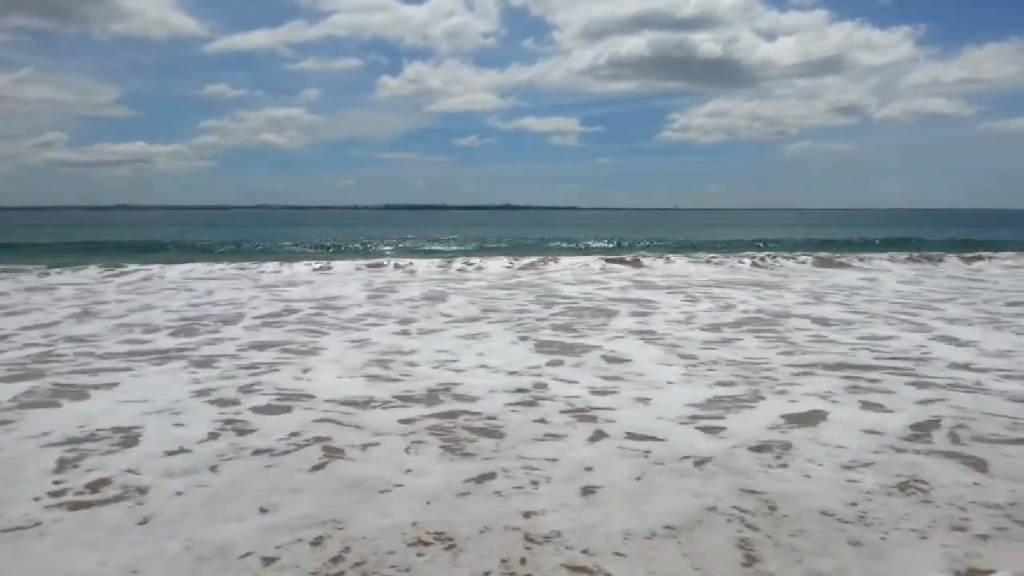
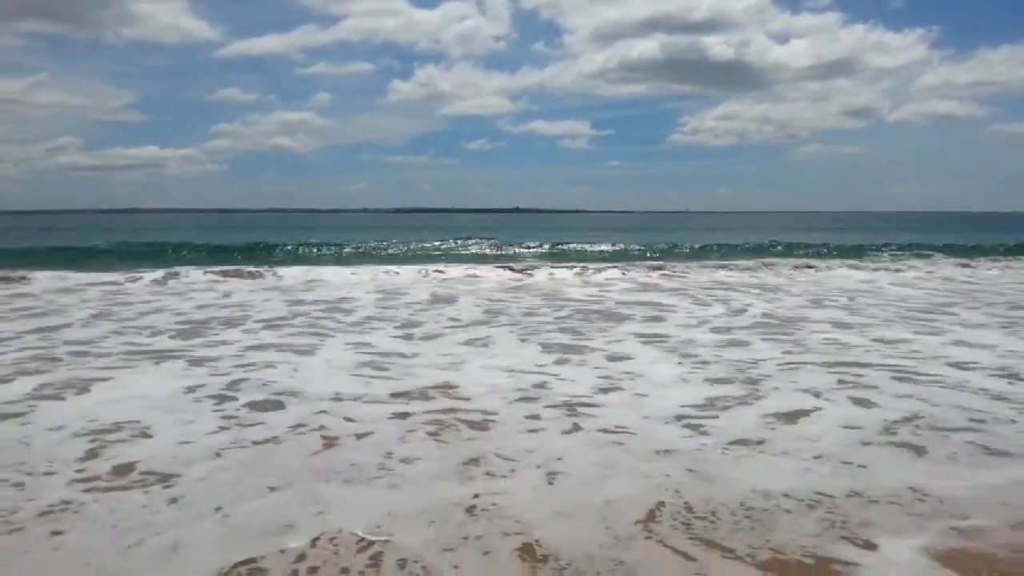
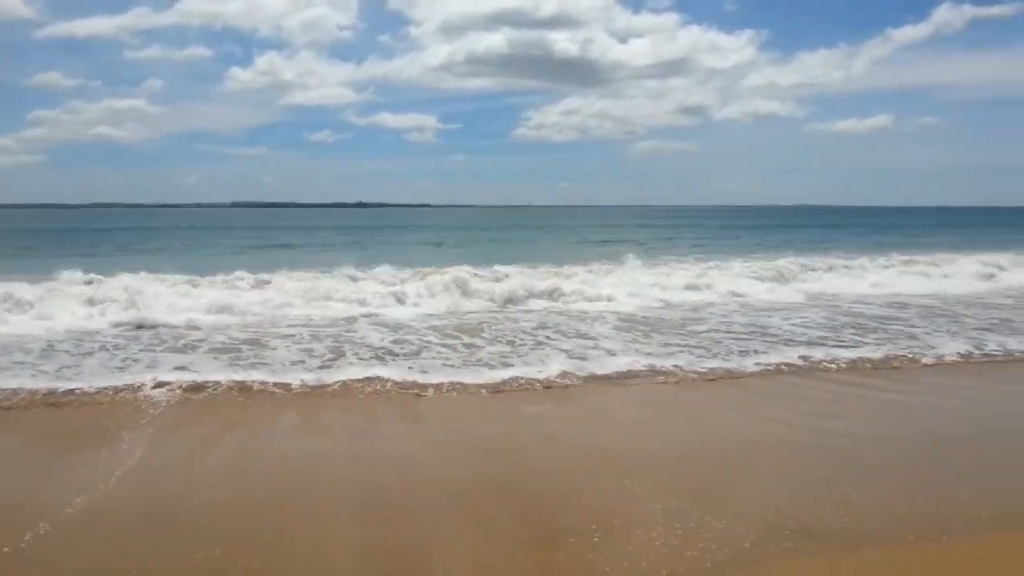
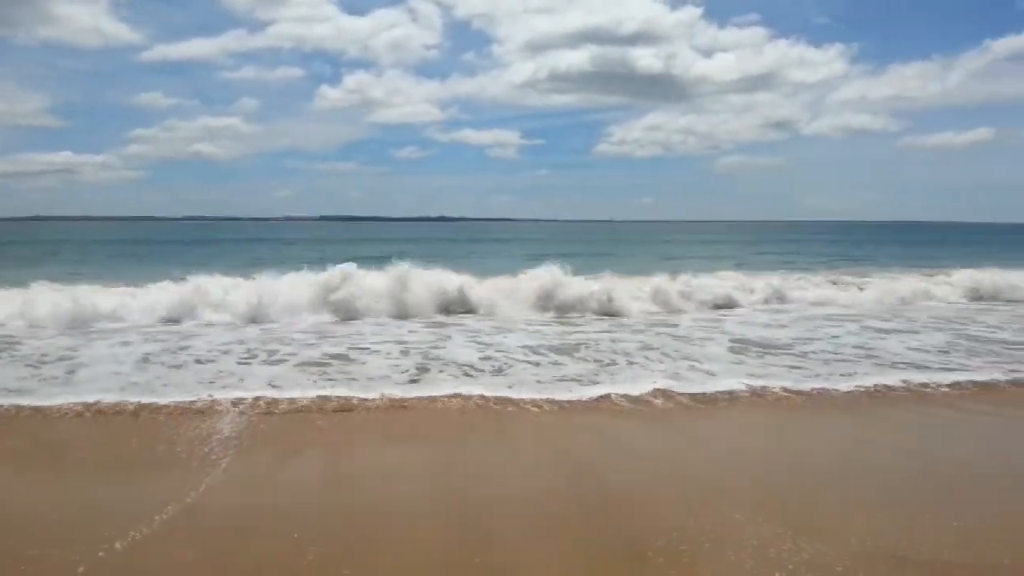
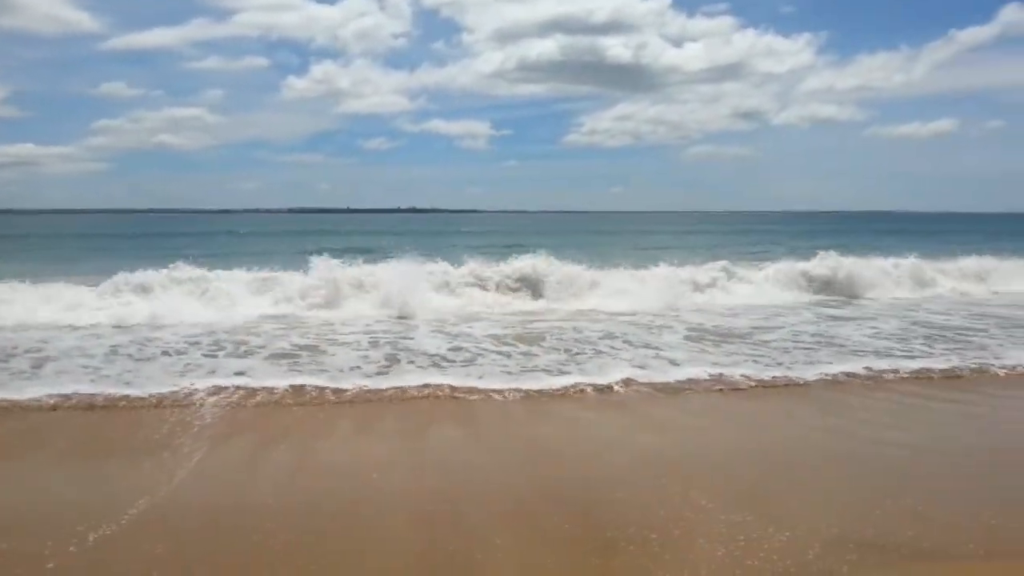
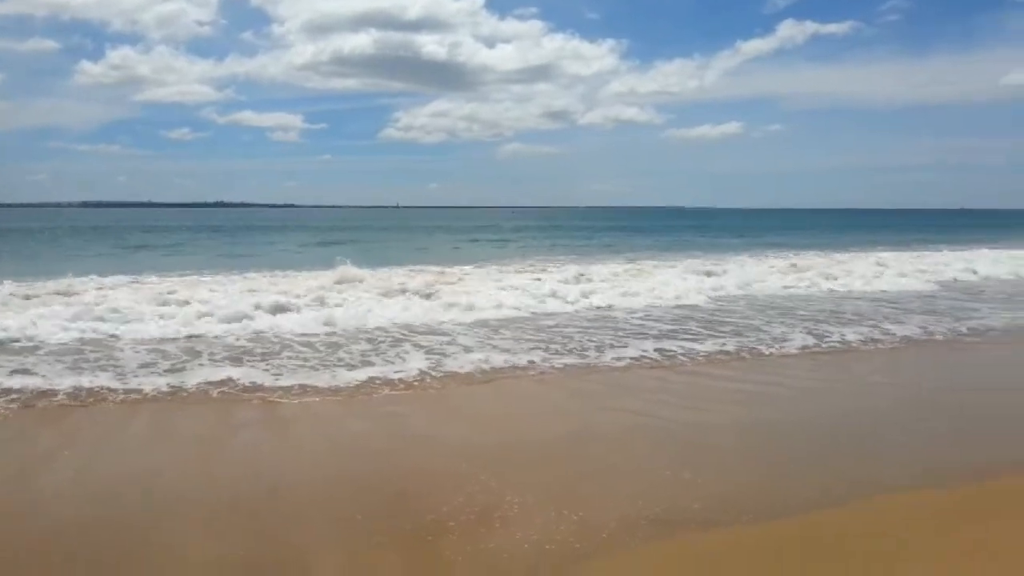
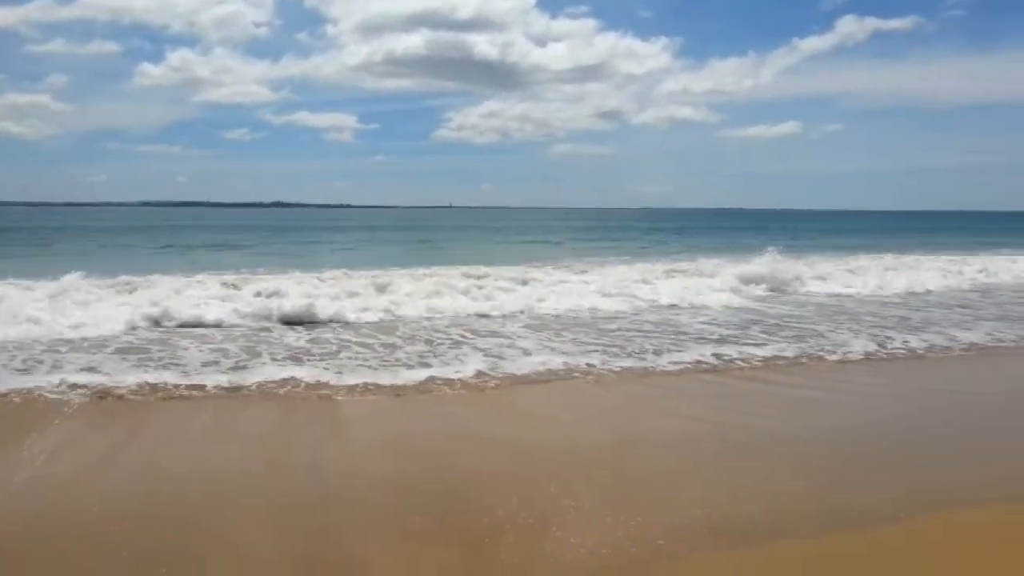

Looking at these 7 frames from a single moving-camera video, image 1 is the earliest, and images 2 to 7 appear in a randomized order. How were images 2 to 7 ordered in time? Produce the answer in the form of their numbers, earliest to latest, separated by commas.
2, 4, 5, 3, 7, 6
